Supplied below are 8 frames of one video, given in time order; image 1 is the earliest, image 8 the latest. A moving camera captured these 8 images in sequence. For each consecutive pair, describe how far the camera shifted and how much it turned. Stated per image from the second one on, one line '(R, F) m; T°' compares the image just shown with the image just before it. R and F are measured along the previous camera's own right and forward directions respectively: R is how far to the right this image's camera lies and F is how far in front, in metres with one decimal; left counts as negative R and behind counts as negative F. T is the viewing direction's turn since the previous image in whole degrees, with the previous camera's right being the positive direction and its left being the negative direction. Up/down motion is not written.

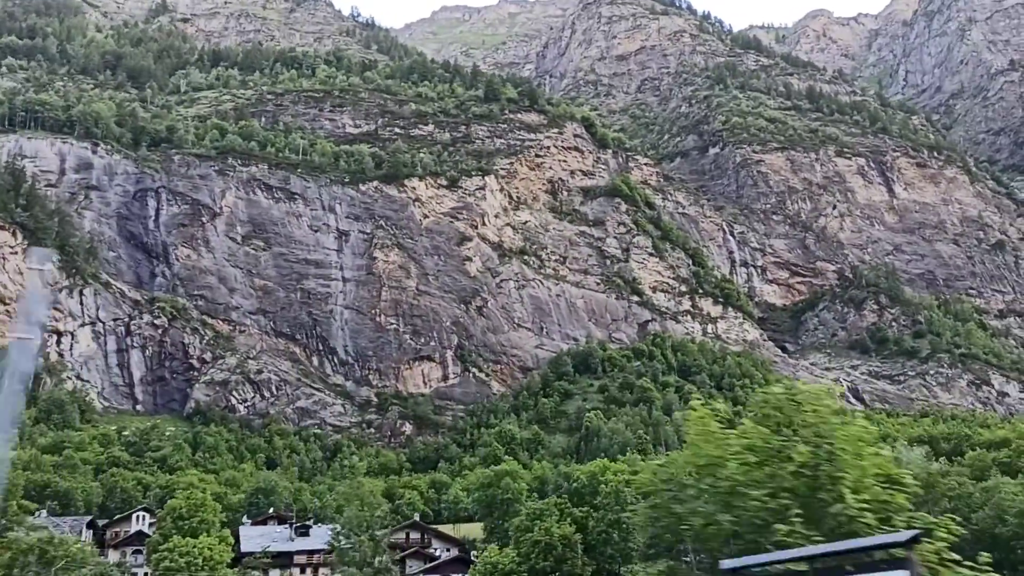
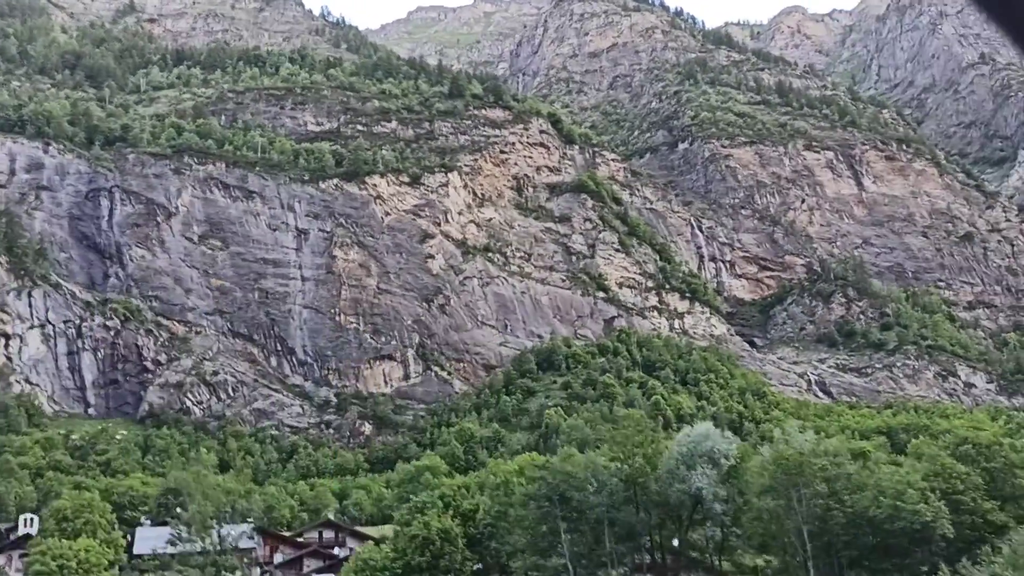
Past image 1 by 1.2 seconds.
(+2.0, +1.1) m; +1°
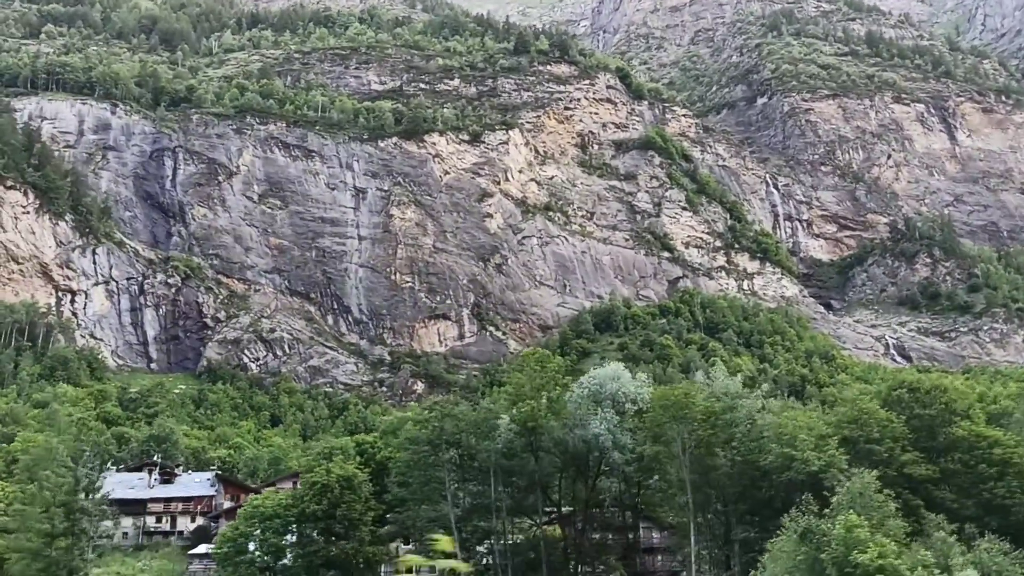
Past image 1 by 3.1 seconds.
(+3.4, +1.7) m; -6°
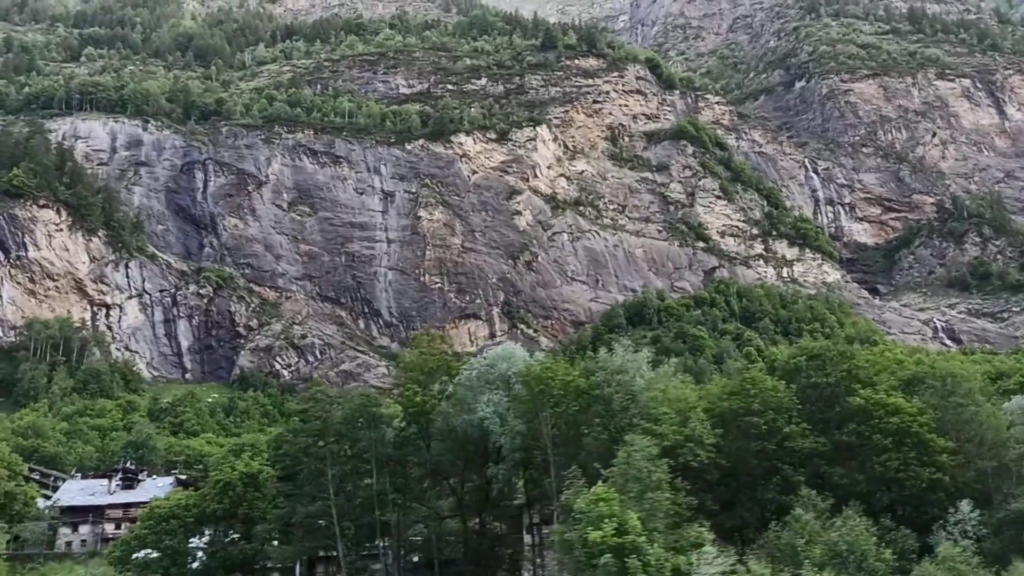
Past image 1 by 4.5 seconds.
(+2.6, +0.8) m; -4°
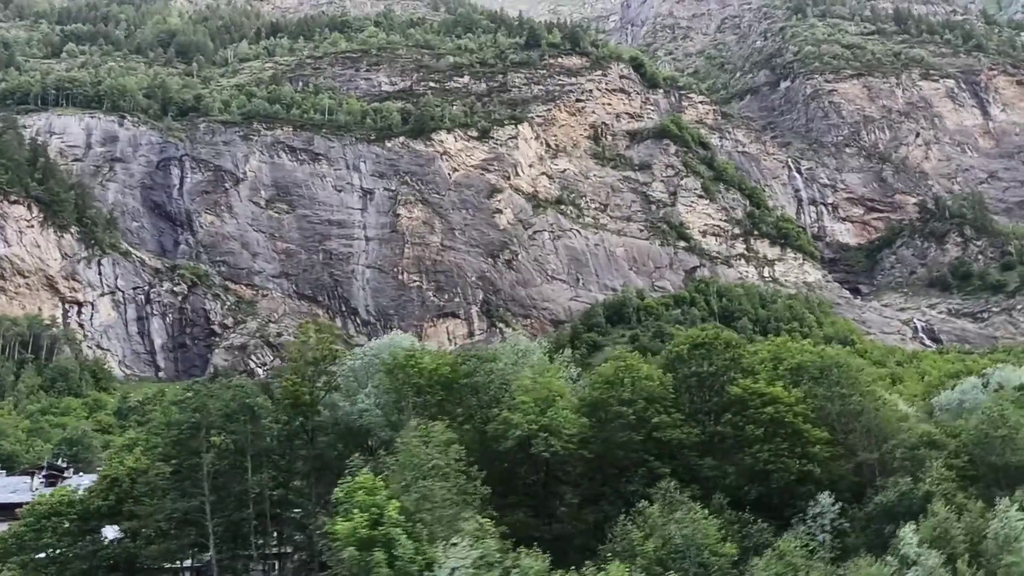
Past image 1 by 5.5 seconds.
(+1.1, +0.4) m; 0°
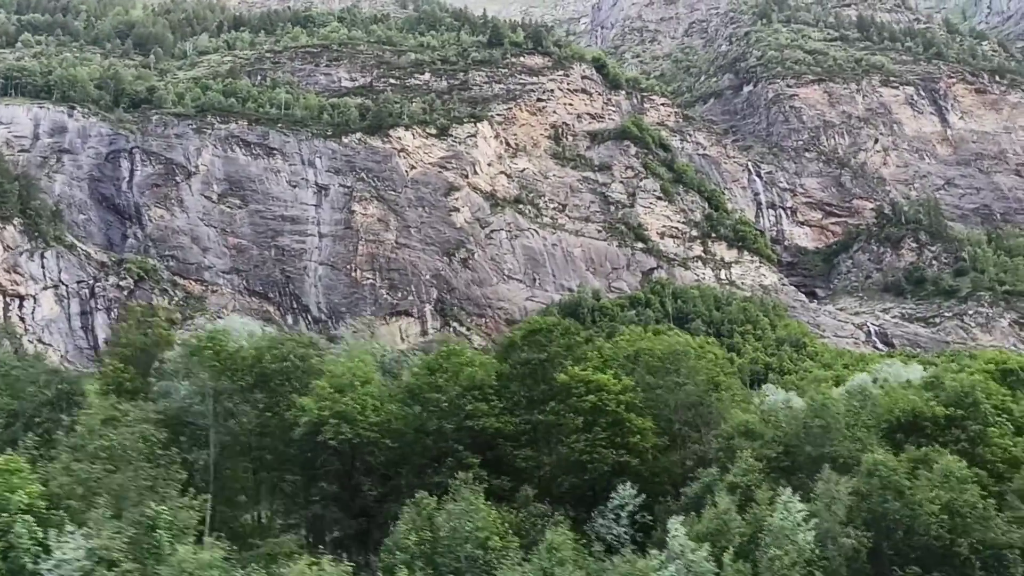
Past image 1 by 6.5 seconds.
(+1.3, +0.5) m; +2°
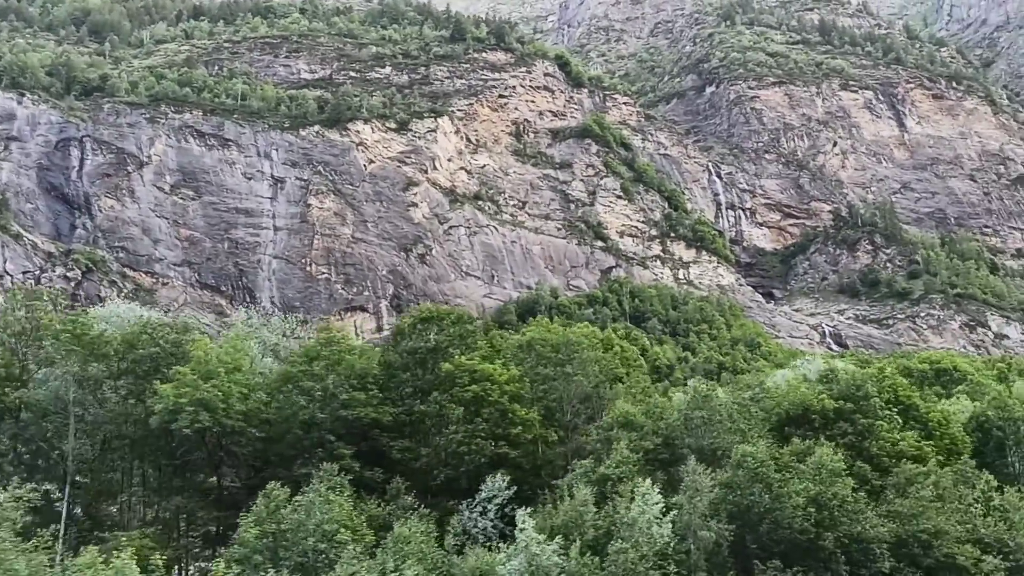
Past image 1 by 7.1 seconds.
(+0.7, +0.4) m; +2°
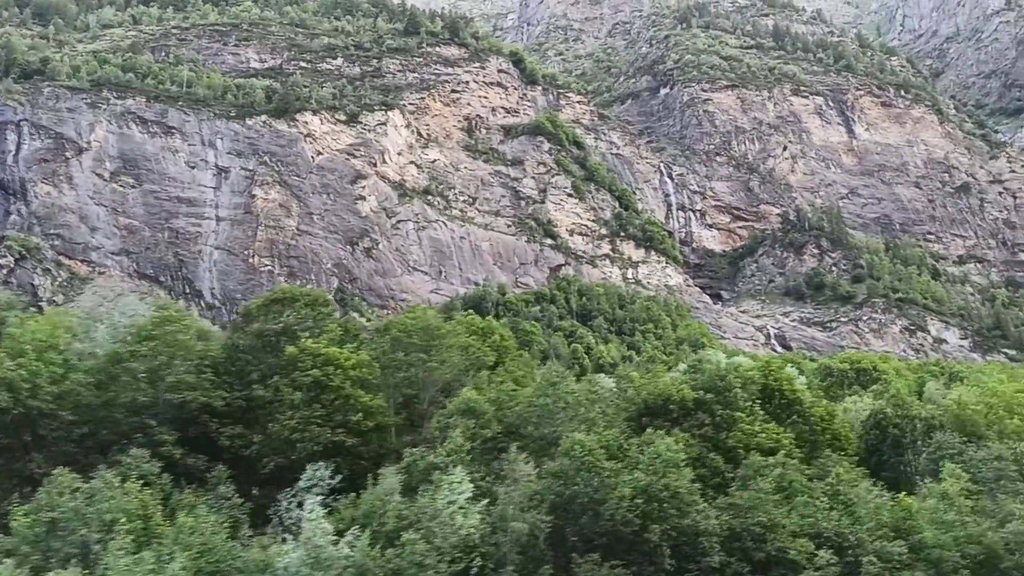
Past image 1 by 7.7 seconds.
(+0.8, +0.4) m; +2°
